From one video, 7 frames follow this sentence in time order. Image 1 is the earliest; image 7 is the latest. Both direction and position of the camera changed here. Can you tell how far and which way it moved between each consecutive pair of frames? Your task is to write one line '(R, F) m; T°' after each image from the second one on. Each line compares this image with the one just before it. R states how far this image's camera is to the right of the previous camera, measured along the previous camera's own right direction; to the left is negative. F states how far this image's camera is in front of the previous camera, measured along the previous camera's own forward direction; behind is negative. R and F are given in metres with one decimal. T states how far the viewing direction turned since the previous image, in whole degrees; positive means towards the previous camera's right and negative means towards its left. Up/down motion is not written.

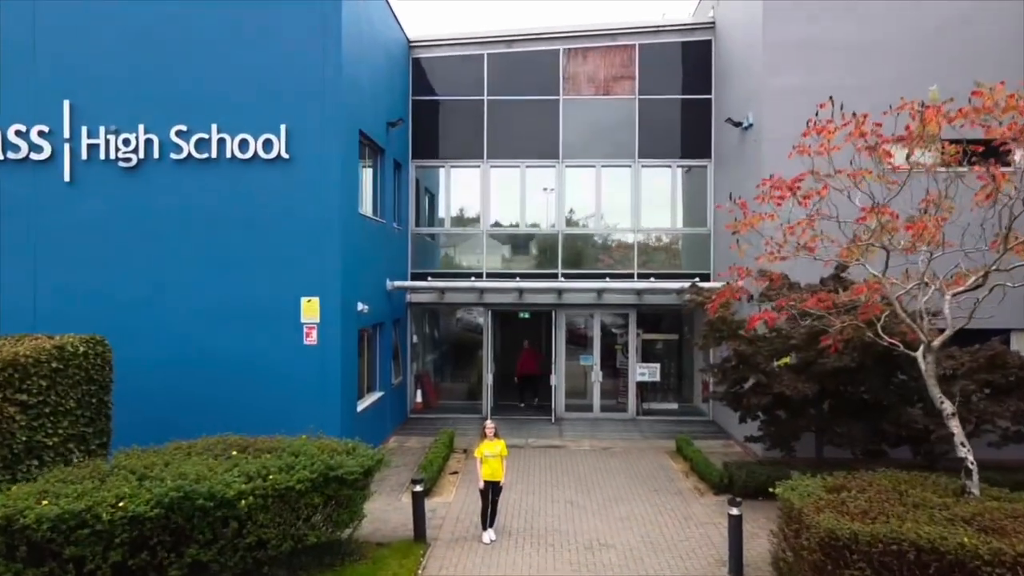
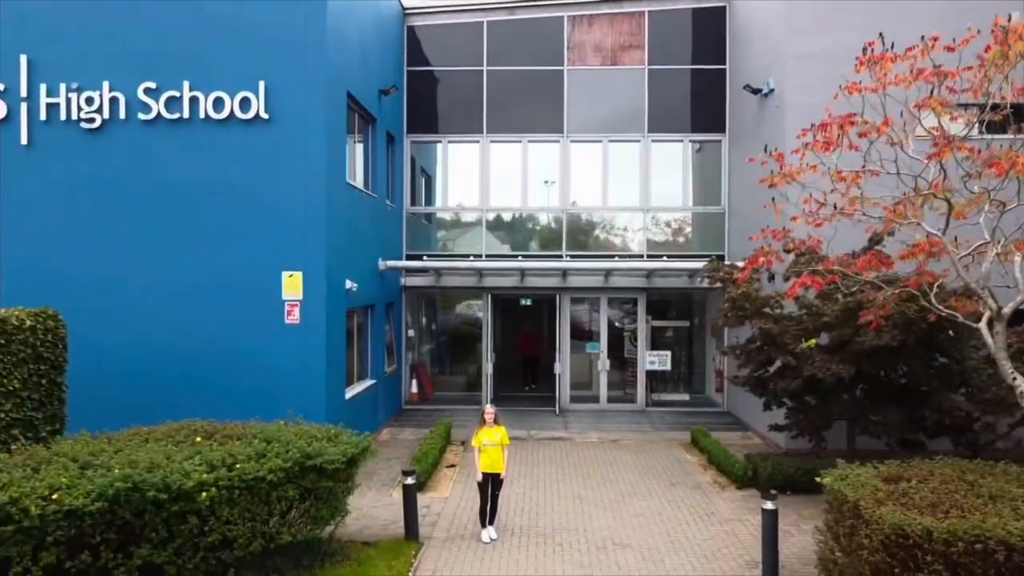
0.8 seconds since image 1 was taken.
(0.0, +1.1) m; 0°
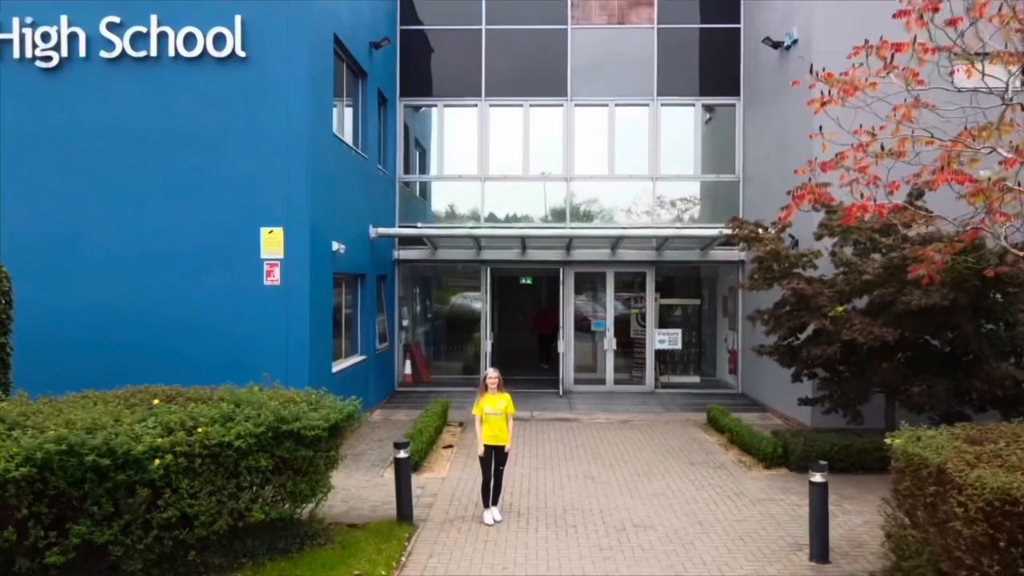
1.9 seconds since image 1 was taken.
(-0.1, +1.1) m; 0°
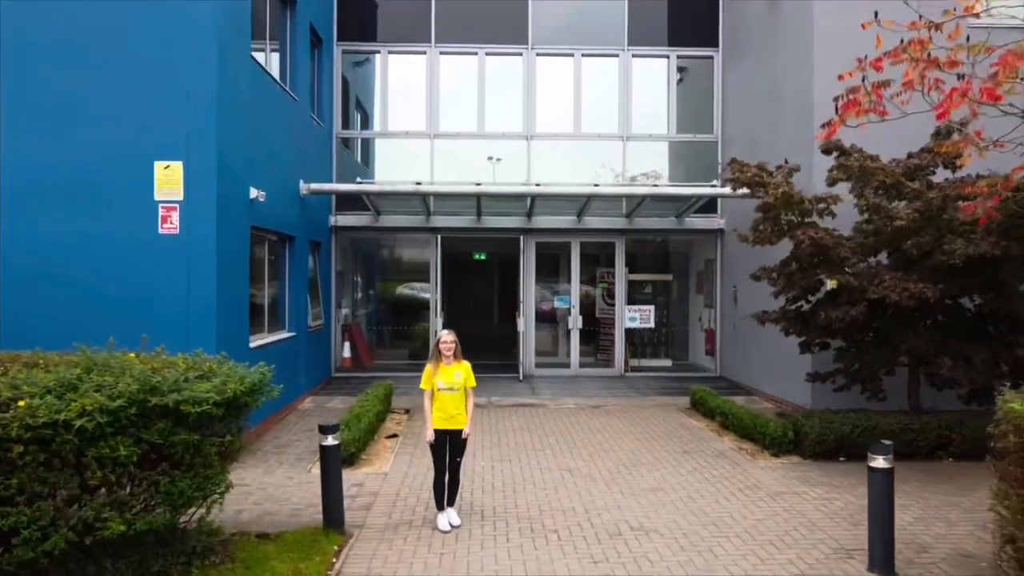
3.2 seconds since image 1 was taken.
(-0.1, +1.8) m; +4°
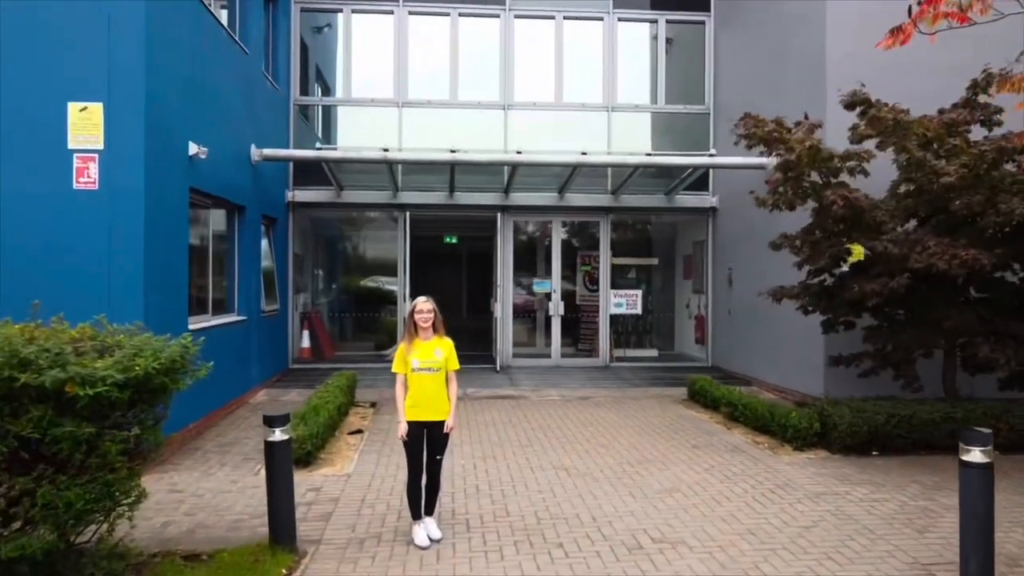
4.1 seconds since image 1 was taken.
(-0.2, +1.2) m; +3°
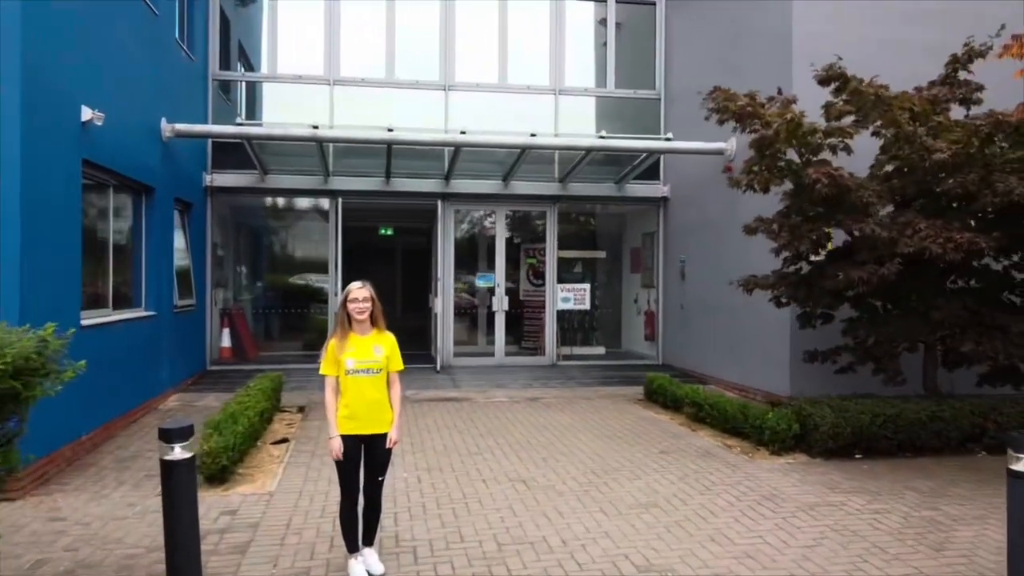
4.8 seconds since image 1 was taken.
(-0.1, +0.9) m; +5°
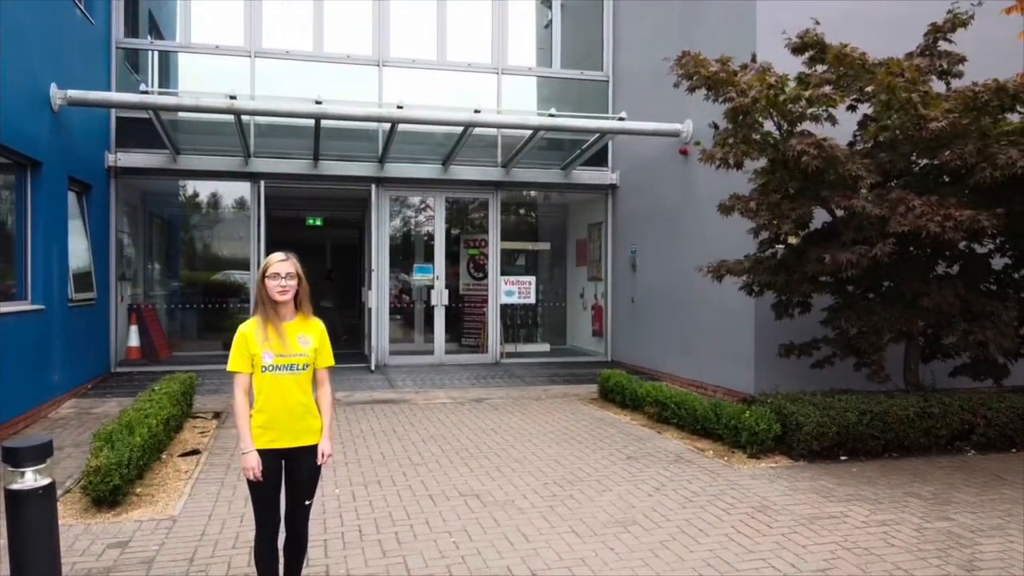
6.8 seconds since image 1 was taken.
(-0.1, +0.8) m; +5°
